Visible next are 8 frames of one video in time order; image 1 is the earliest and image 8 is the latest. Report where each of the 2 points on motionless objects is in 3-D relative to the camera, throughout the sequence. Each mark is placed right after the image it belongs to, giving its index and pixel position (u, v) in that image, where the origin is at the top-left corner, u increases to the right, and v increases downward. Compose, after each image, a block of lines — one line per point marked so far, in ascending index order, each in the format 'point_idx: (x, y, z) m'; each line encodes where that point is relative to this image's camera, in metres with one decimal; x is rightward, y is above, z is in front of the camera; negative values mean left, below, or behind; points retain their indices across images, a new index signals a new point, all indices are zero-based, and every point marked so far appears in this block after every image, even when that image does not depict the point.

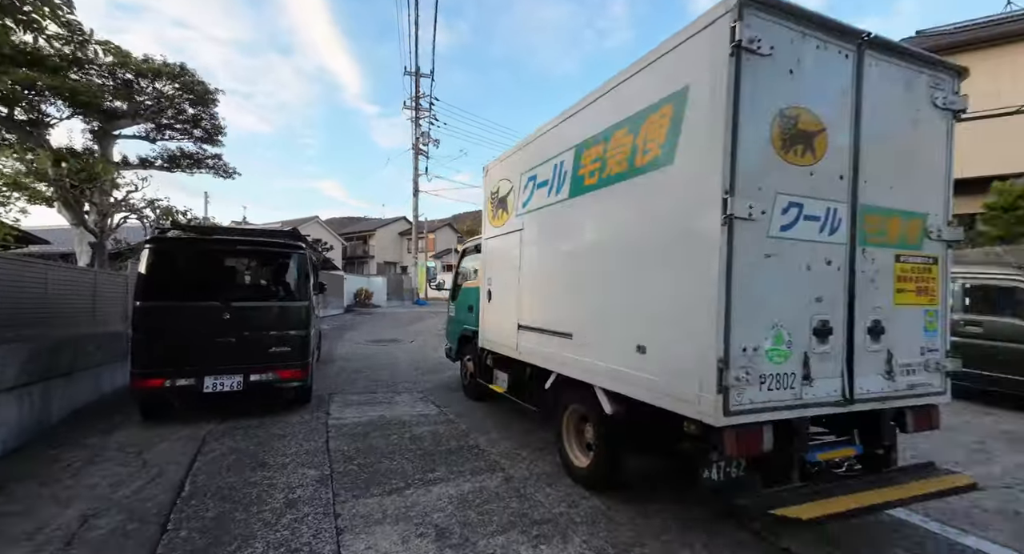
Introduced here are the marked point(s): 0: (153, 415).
0: (-3.7, -1.4, +4.4) m
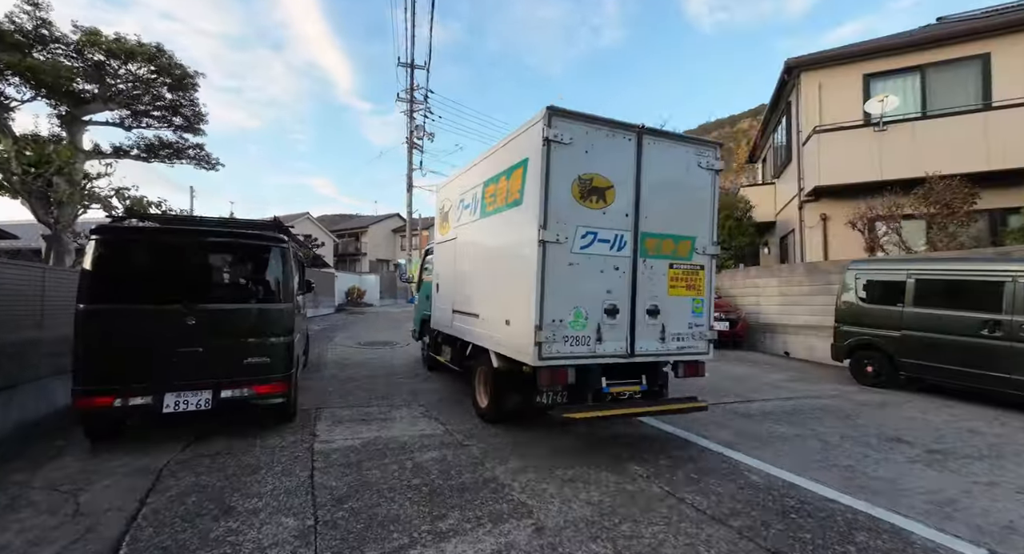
0: (-3.5, -1.4, +3.7) m
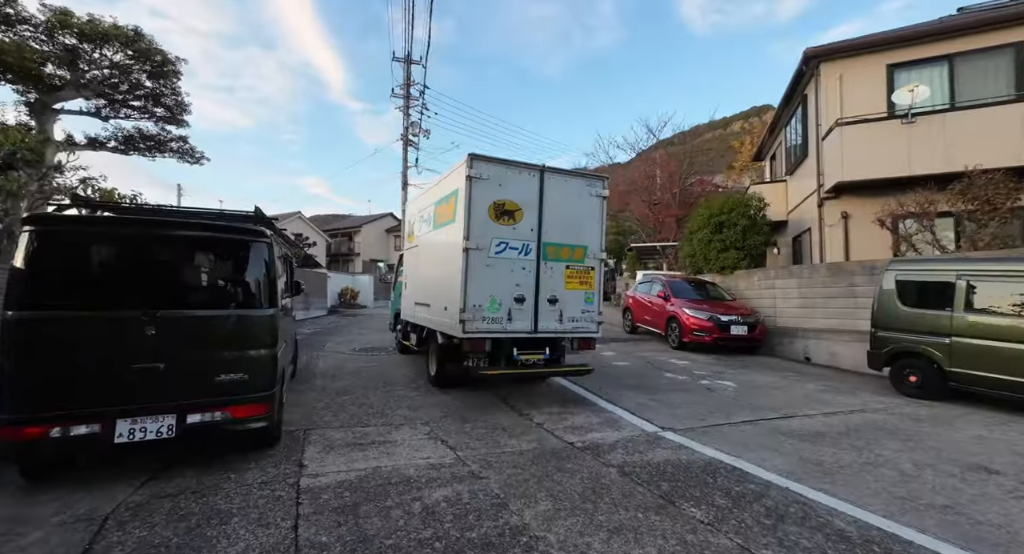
0: (-3.3, -1.4, +3.0) m
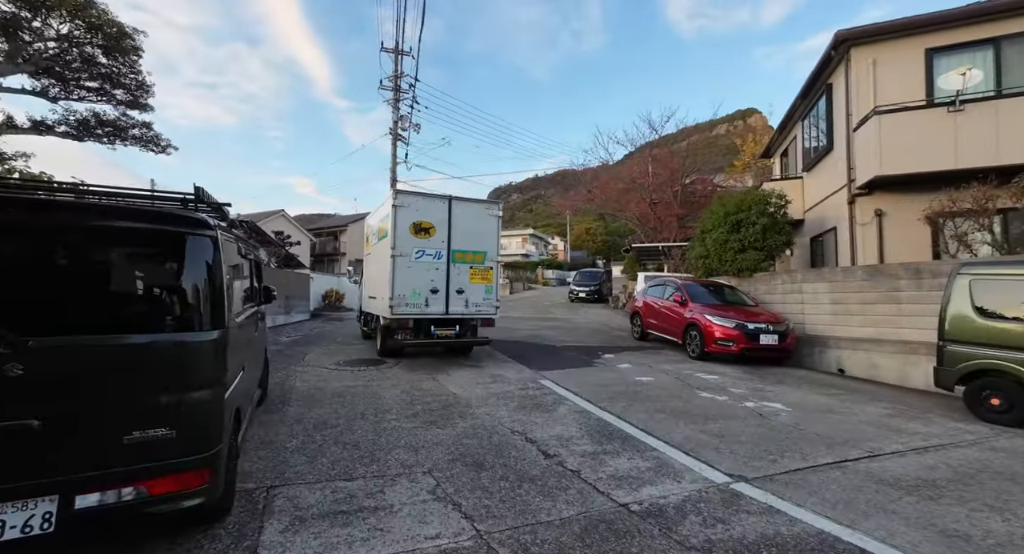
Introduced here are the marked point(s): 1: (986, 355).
0: (-3.0, -1.4, +2.0) m
1: (+5.7, -0.9, +5.2) m
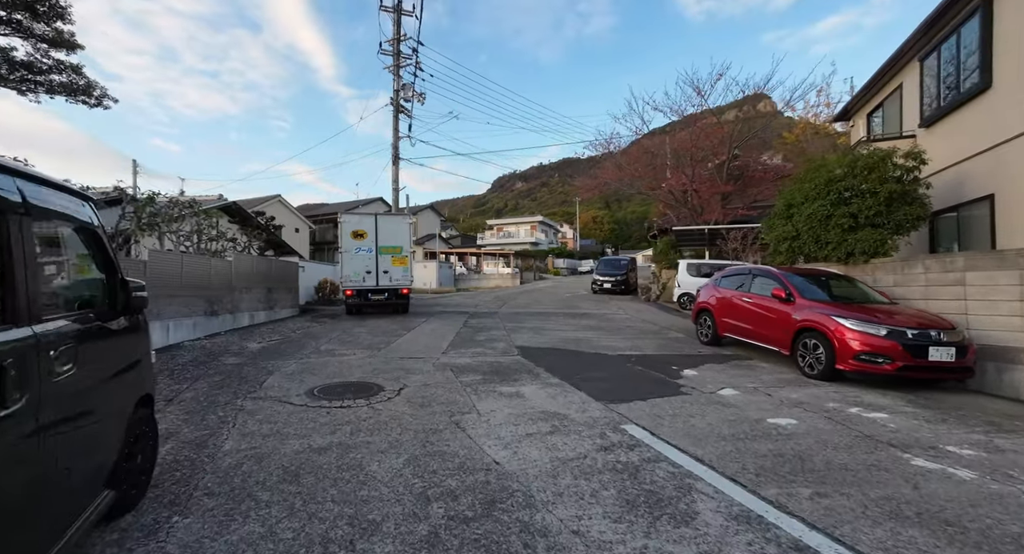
0: (-2.4, -1.4, -0.5) m
1: (+6.3, -0.8, +2.6) m
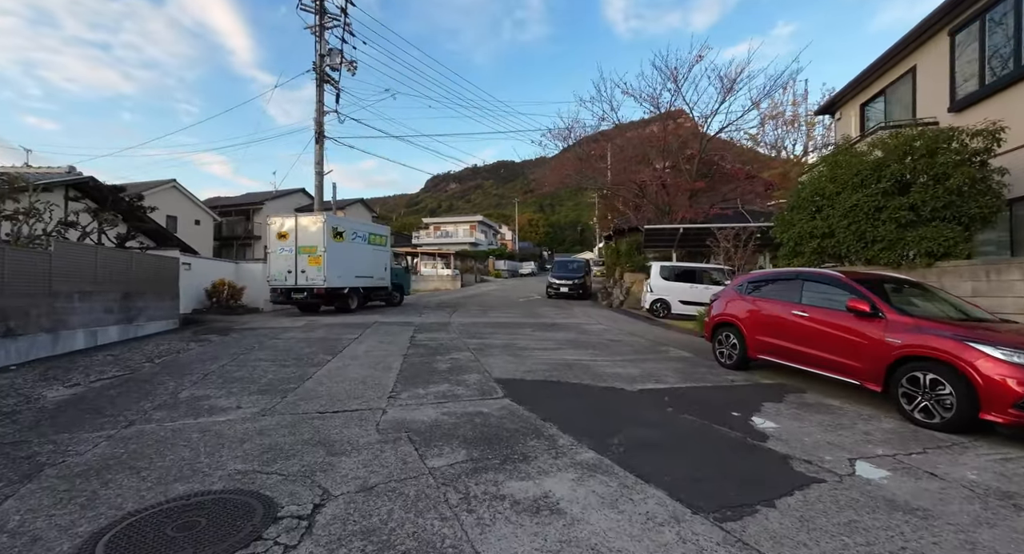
0: (-1.3, -1.4, -3.4) m
1: (+6.9, -0.9, +1.1) m
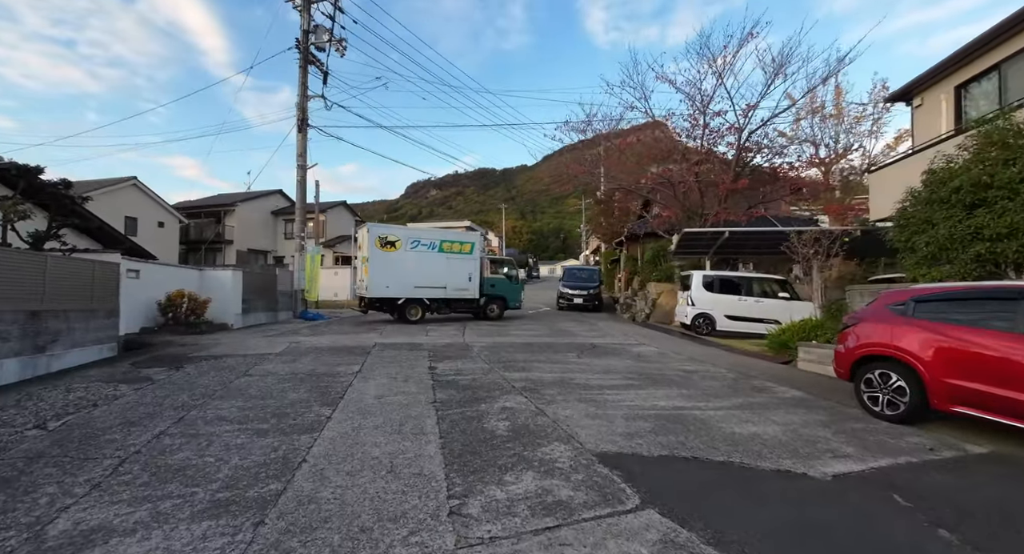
0: (+0.2, -1.4, -5.7) m
1: (+8.1, -1.0, -0.9) m
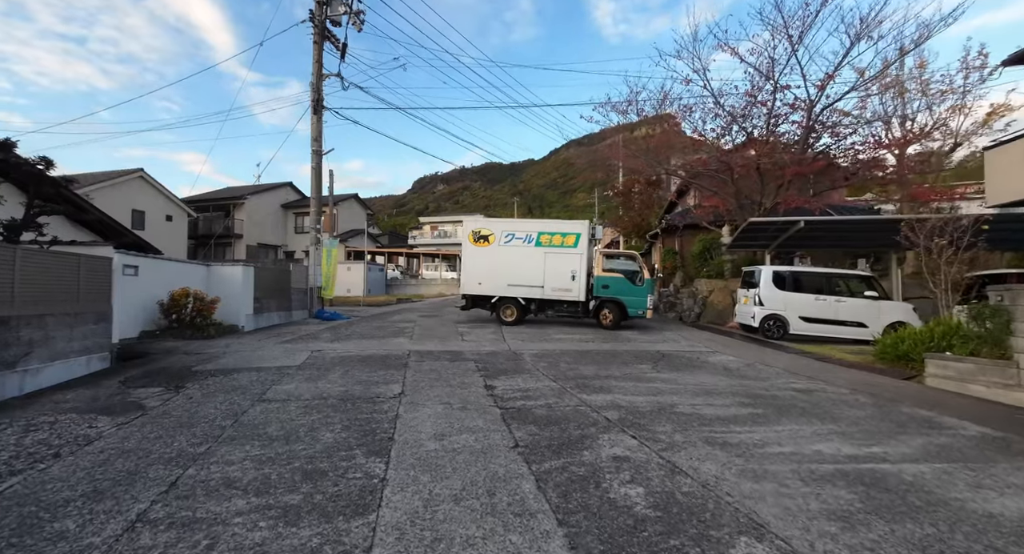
0: (+1.0, -1.6, -7.2) m
1: (+9.1, -1.1, -2.5) m
